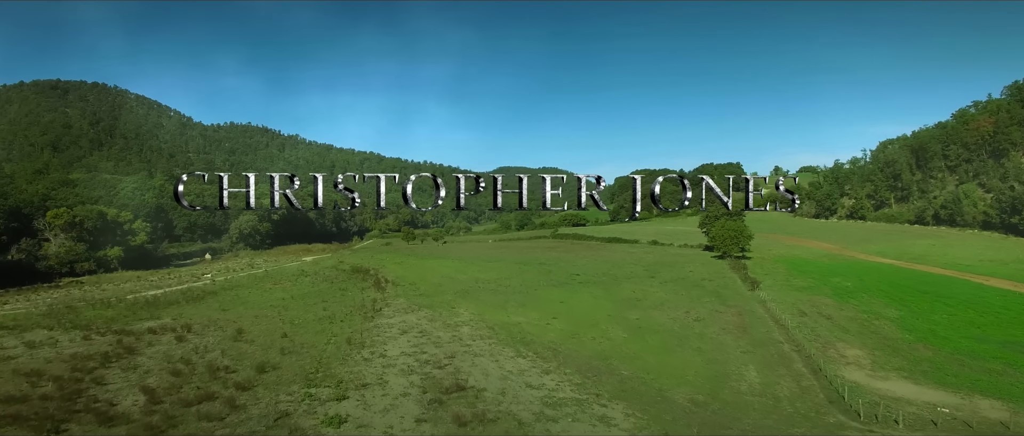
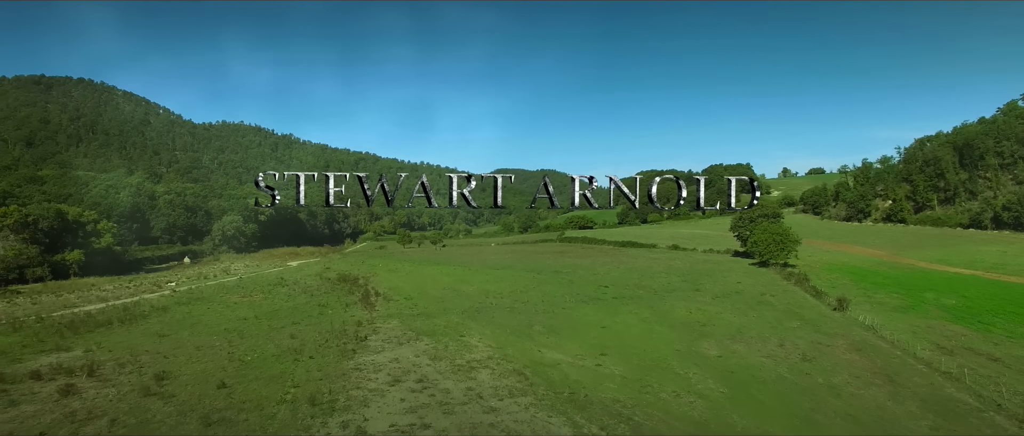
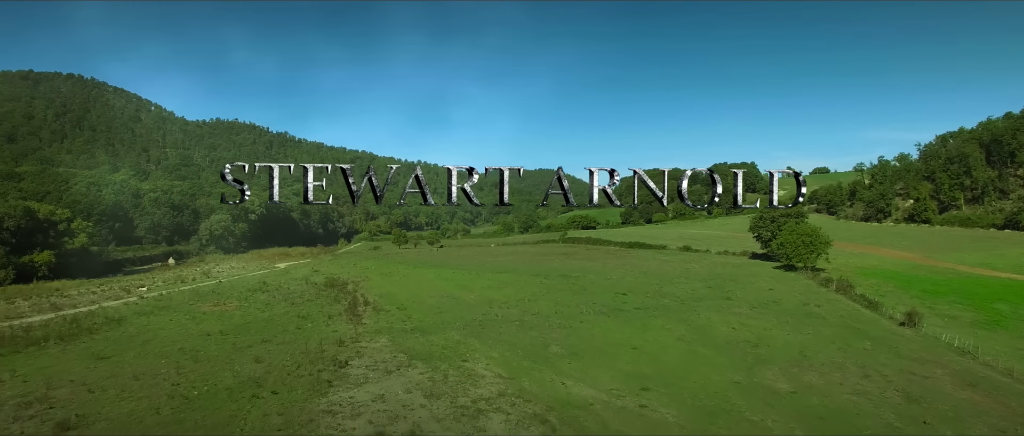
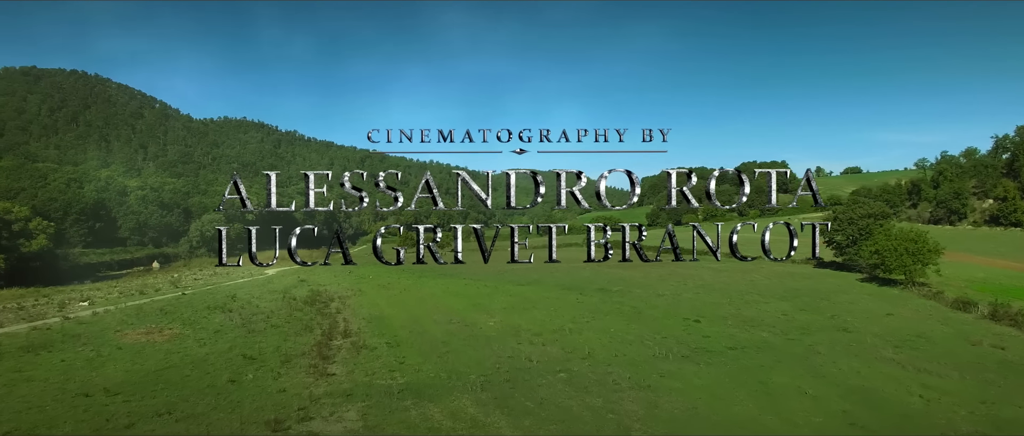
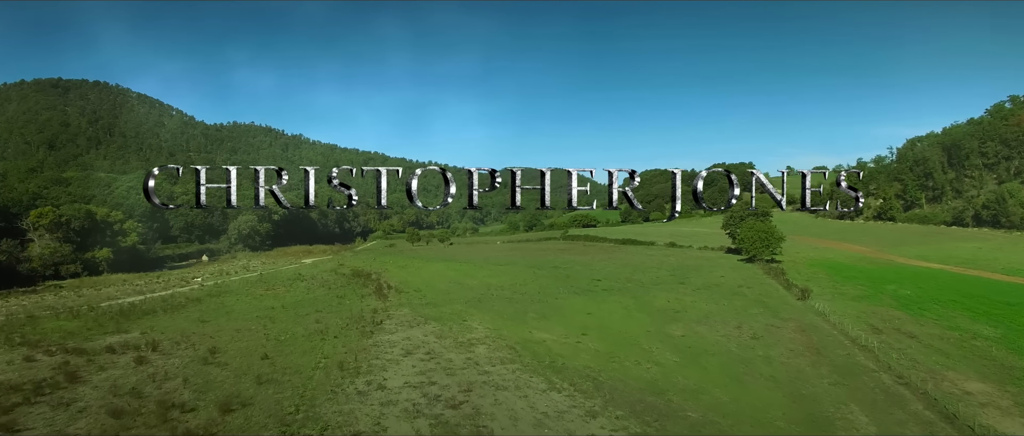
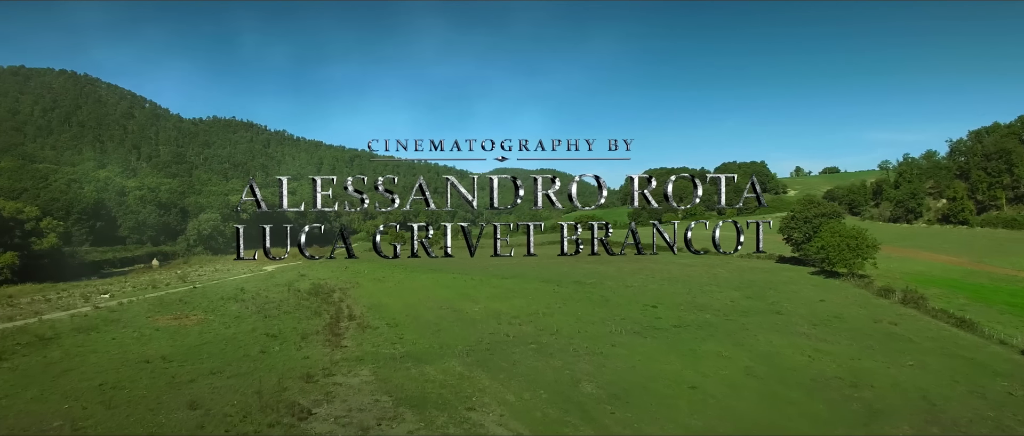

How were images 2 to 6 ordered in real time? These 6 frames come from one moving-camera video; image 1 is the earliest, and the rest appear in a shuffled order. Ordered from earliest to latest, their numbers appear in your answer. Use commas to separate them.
5, 2, 3, 6, 4
